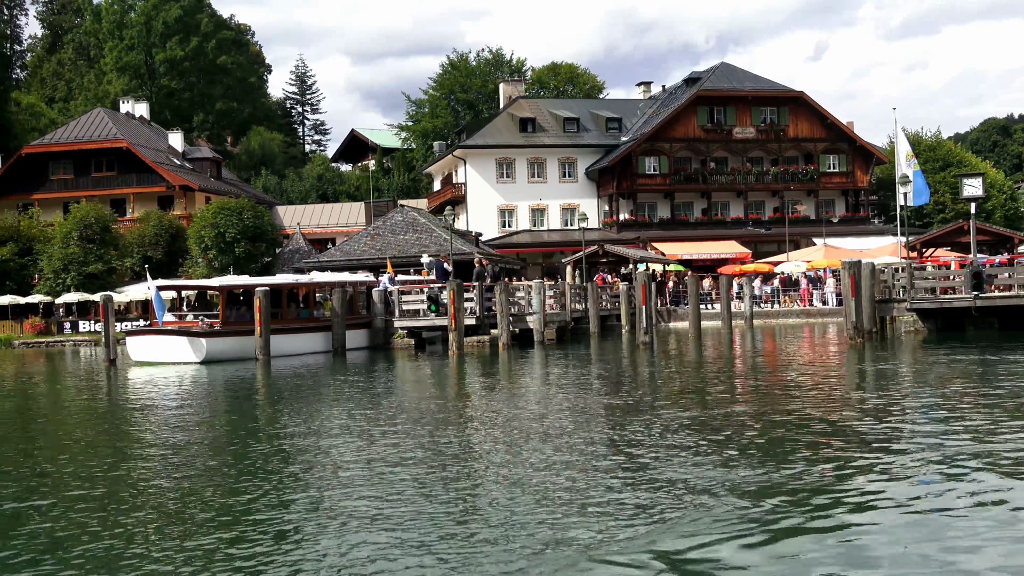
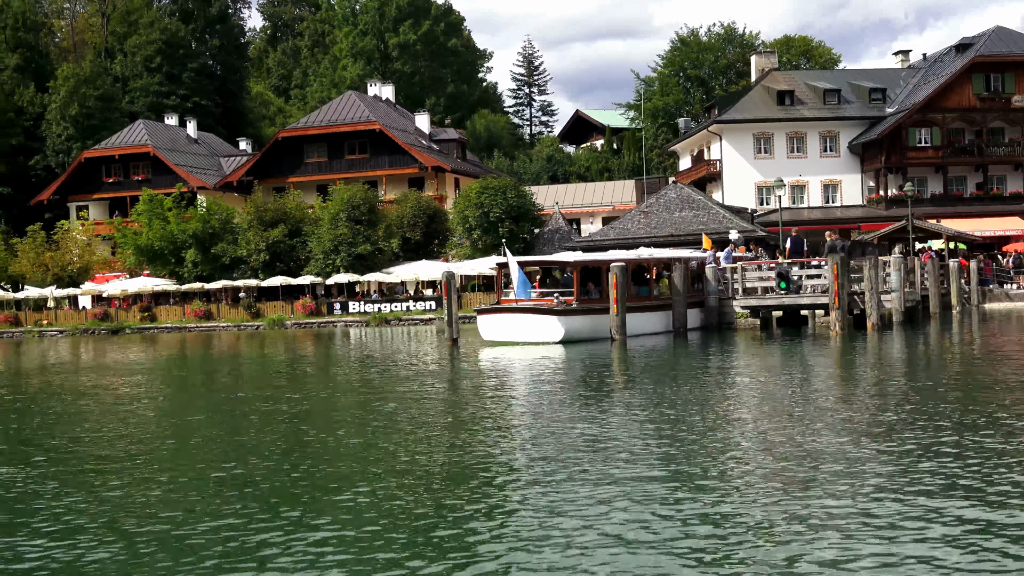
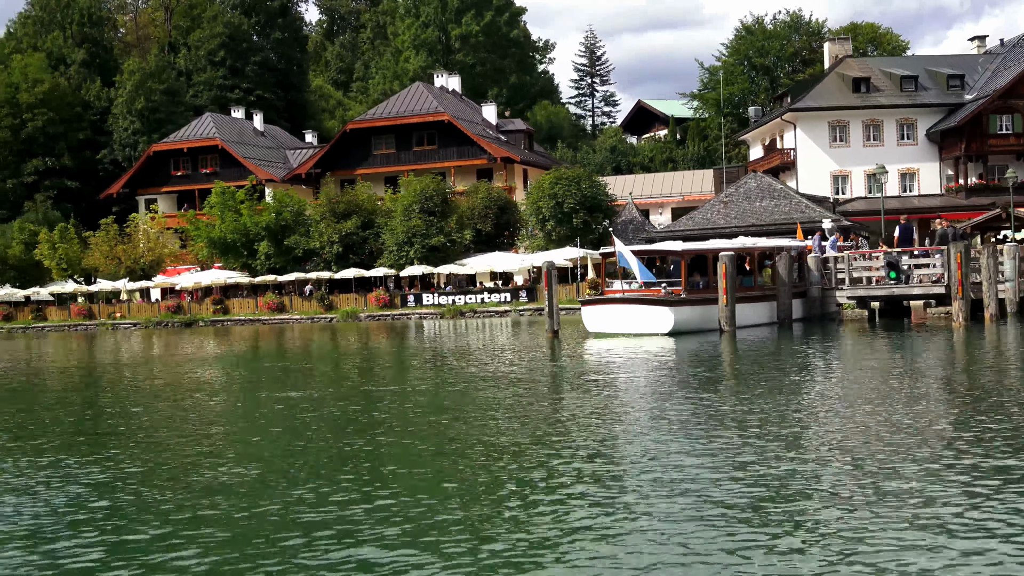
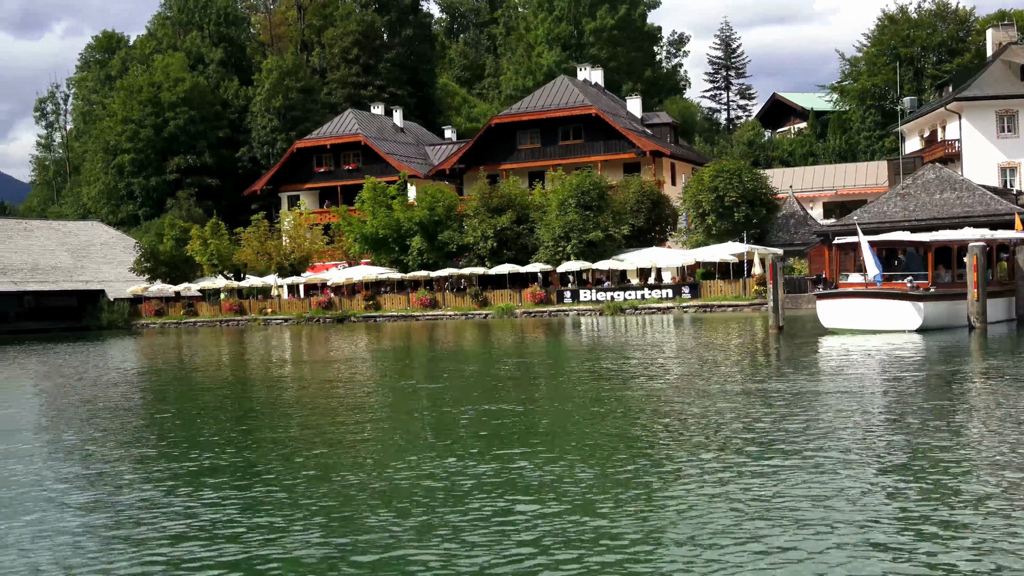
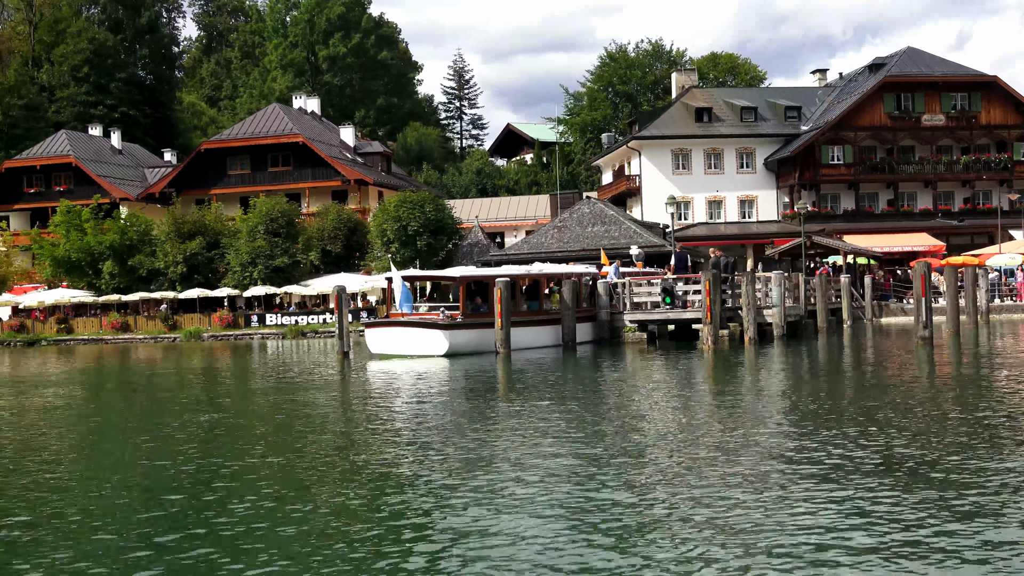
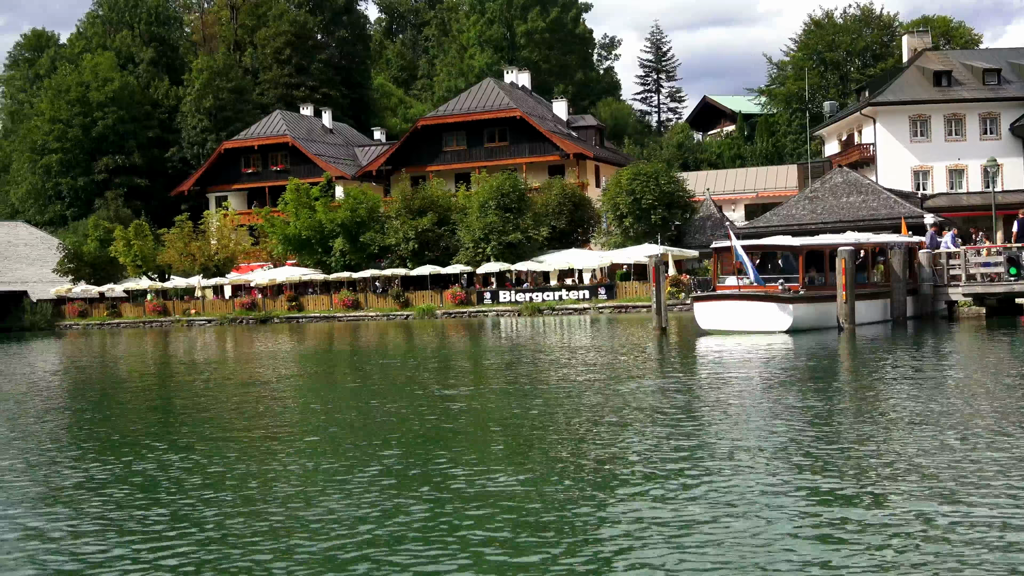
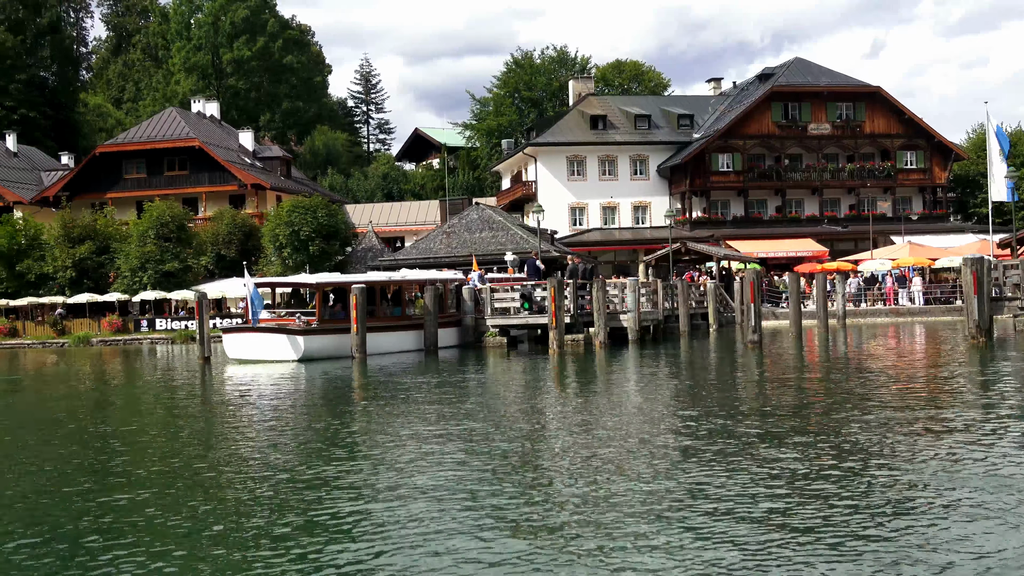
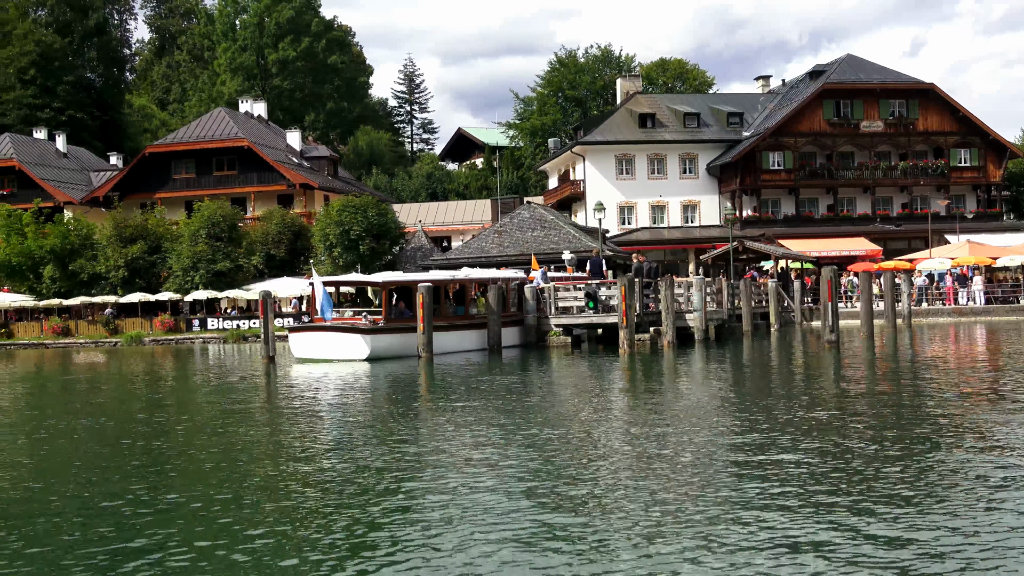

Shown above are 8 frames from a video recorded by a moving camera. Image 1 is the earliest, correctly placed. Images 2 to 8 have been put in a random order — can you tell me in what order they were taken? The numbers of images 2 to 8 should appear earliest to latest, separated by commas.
7, 8, 5, 2, 3, 6, 4
